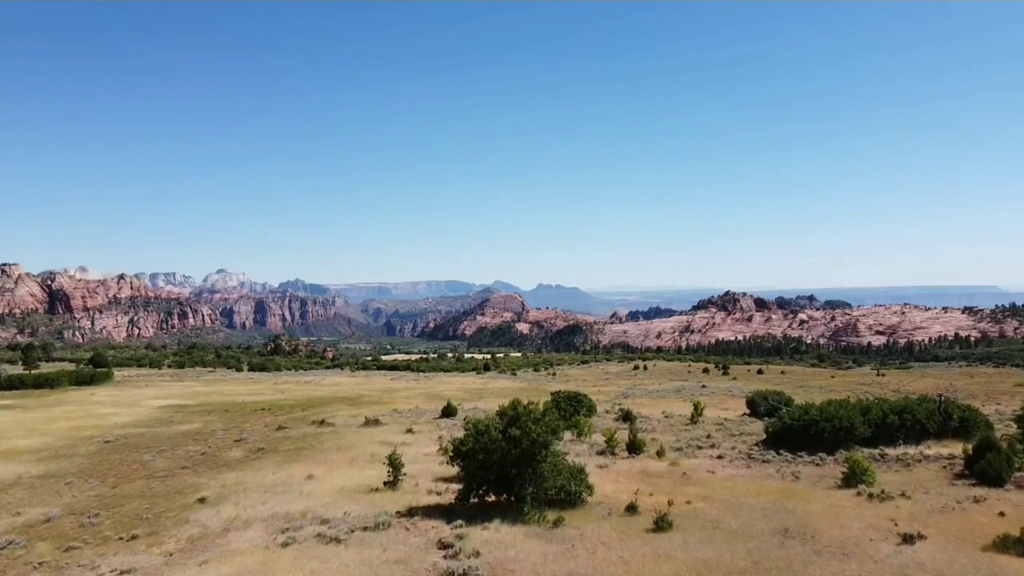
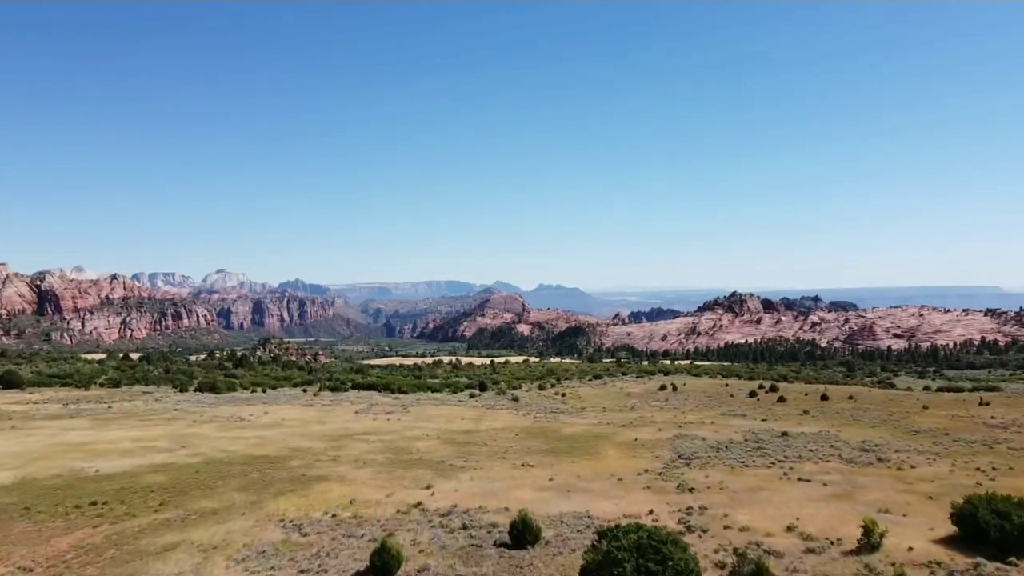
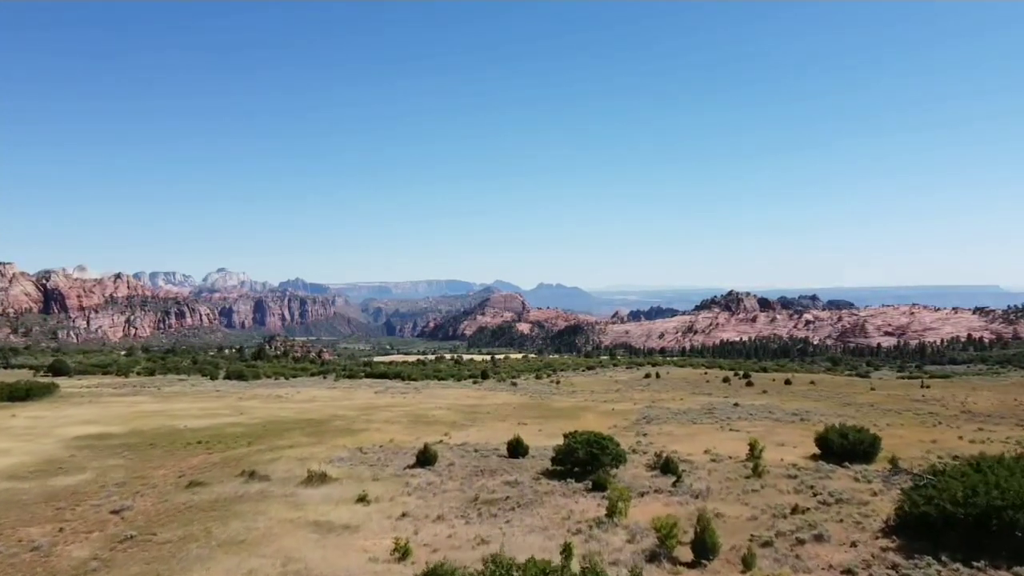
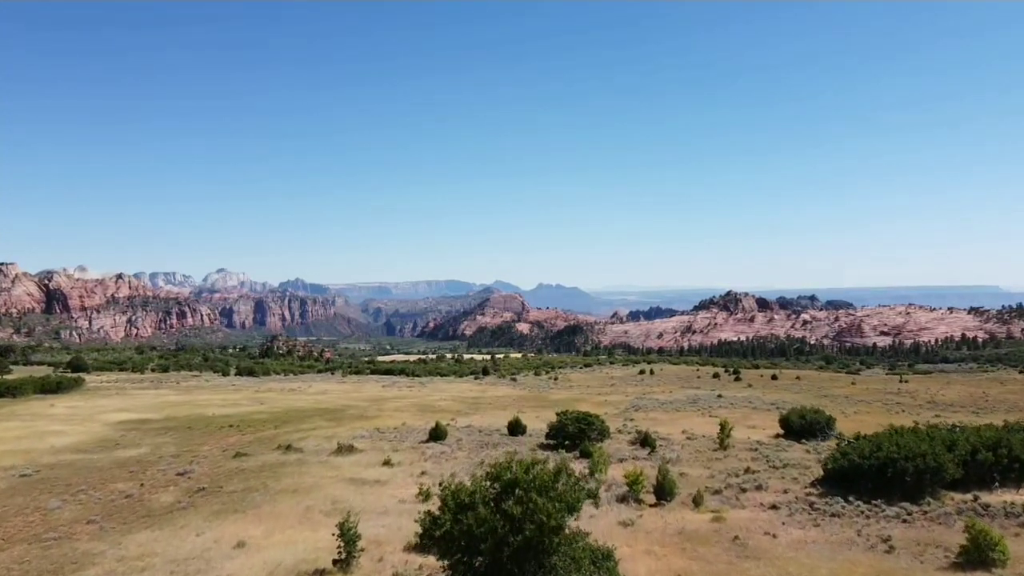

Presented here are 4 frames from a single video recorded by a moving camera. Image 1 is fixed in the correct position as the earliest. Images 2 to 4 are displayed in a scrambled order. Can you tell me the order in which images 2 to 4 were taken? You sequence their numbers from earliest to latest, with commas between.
4, 3, 2
